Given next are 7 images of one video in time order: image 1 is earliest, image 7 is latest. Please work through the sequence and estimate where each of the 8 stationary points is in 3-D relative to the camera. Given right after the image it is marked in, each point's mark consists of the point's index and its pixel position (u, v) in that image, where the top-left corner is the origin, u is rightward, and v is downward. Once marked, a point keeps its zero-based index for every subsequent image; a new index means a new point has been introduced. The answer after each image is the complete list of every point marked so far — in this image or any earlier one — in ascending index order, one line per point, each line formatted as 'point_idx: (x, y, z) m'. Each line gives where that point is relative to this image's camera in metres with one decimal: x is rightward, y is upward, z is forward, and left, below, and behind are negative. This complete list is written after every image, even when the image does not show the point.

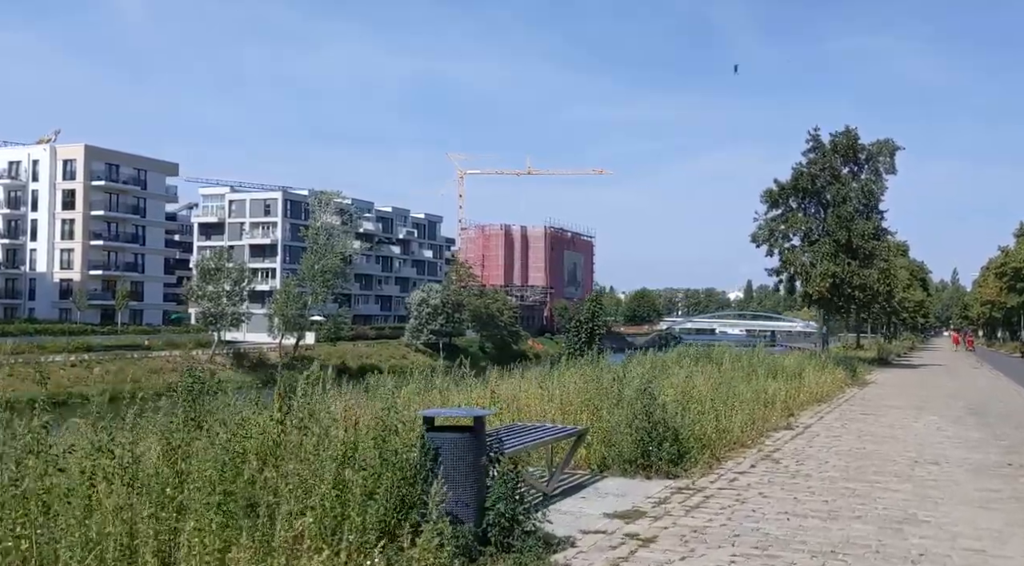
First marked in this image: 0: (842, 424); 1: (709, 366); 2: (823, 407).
0: (+4.7, -2.1, +15.8) m
1: (+3.3, -1.4, +19.0) m
2: (+5.2, -2.1, +18.7) m
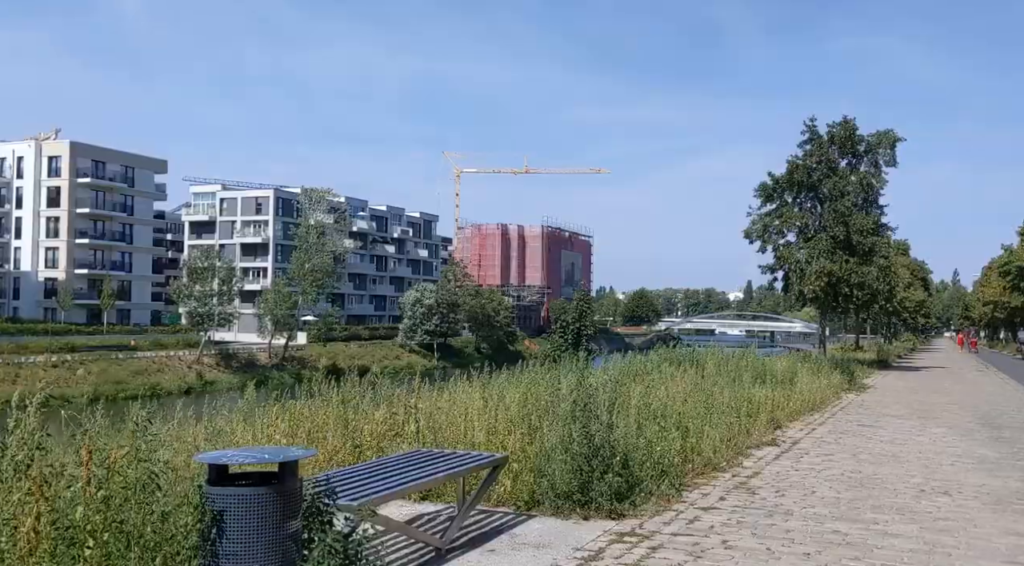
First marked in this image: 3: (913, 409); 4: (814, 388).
0: (+4.1, -2.0, +14.1) m
1: (+2.7, -1.4, +17.3) m
2: (+4.6, -2.0, +17.0) m
3: (+6.9, -2.2, +19.1) m
4: (+5.2, -1.8, +19.1) m
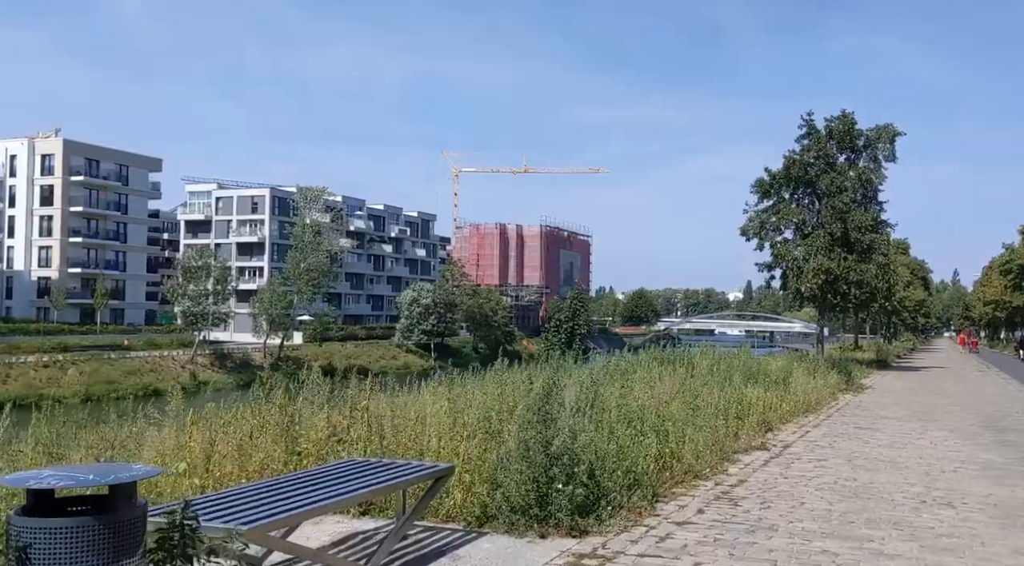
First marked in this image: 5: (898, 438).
0: (+3.8, -1.9, +13.4) m
1: (+2.5, -1.3, +16.5) m
2: (+4.3, -2.0, +16.2) m
3: (+6.6, -2.1, +18.4) m
4: (+4.9, -1.7, +18.4) m
5: (+4.9, -2.0, +14.1) m
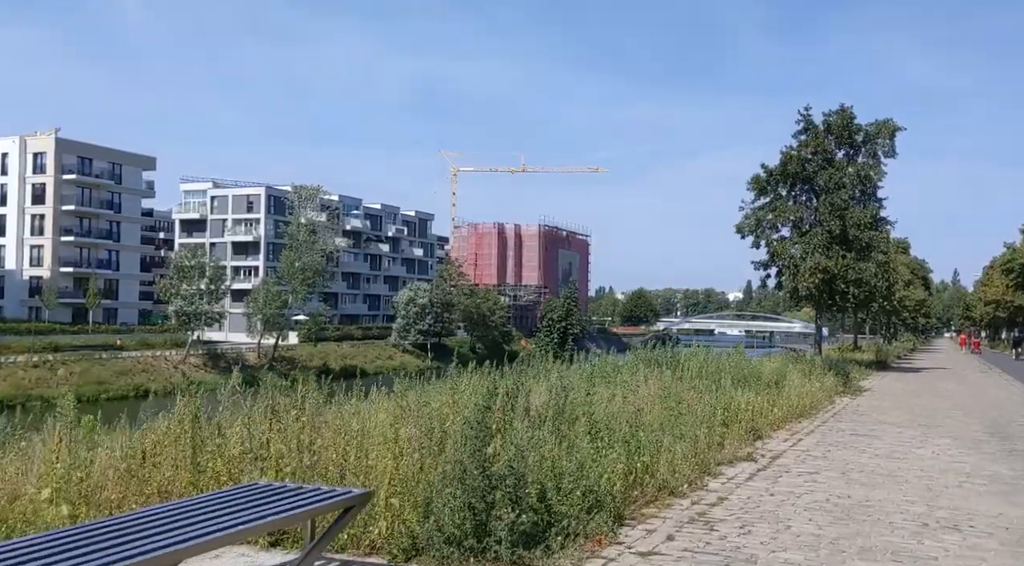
0: (+3.5, -1.9, +12.5) m
1: (+2.1, -1.3, +15.6) m
2: (+4.0, -1.9, +15.3) m
3: (+6.3, -2.1, +17.5) m
4: (+4.6, -1.7, +17.5) m
5: (+4.6, -1.9, +13.2) m
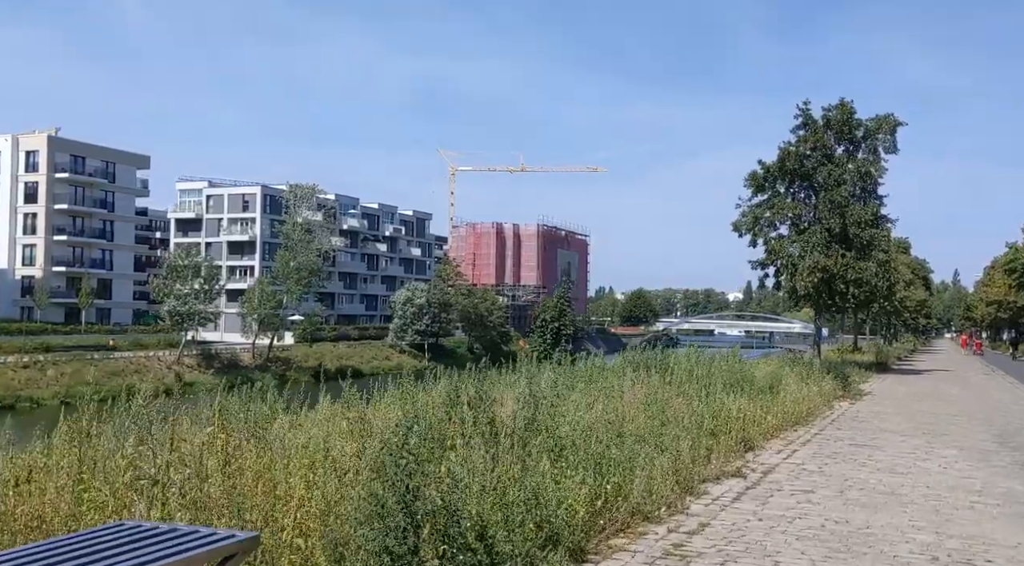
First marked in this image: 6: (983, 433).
0: (+3.2, -1.9, +11.6) m
1: (+1.9, -1.3, +14.7) m
2: (+3.7, -1.9, +14.5) m
3: (+6.0, -2.1, +16.6) m
4: (+4.3, -1.7, +16.6) m
5: (+4.3, -1.9, +12.3) m
6: (+6.4, -2.0, +15.2) m
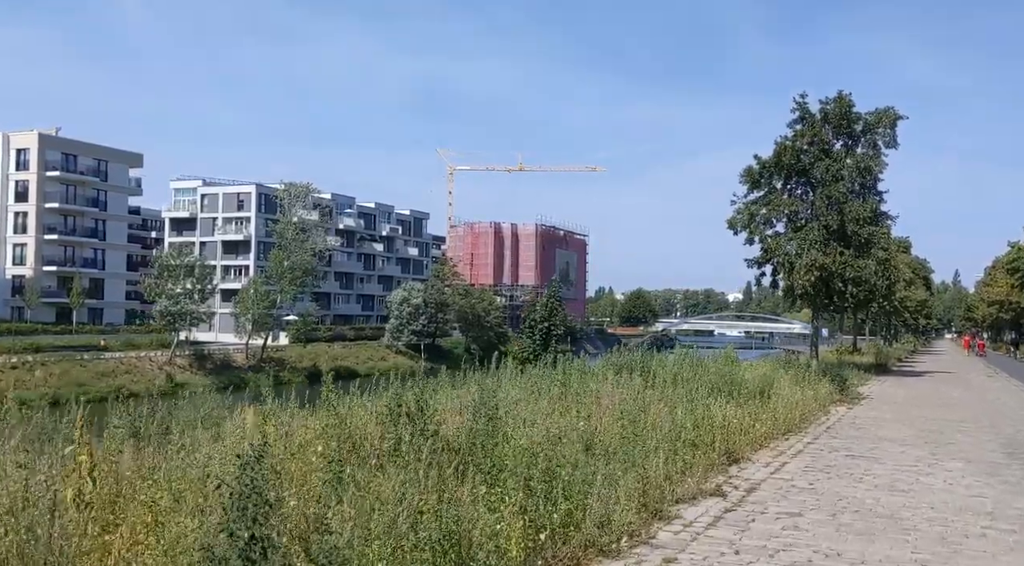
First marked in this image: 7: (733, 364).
0: (+2.9, -1.8, +10.6) m
1: (+1.5, -1.2, +13.7) m
2: (+3.4, -1.9, +13.4) m
3: (+5.7, -2.0, +15.6) m
4: (+3.9, -1.7, +15.6) m
5: (+3.9, -1.9, +11.3) m
6: (+6.1, -2.0, +14.2) m
7: (+3.6, -1.3, +18.2) m
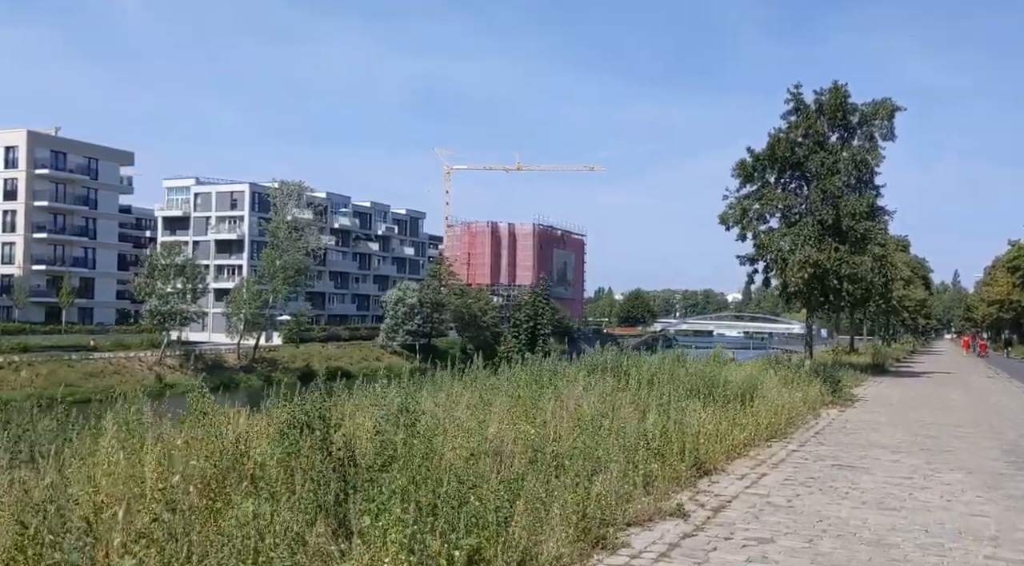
0: (+2.4, -1.8, +9.5) m
1: (+1.1, -1.1, +12.7) m
2: (+2.9, -1.8, +12.4) m
3: (+5.2, -2.0, +14.5) m
4: (+3.5, -1.6, +14.5) m
5: (+3.5, -1.8, +10.3) m
6: (+5.6, -1.9, +13.2) m
7: (+3.2, -1.3, +17.2) m
